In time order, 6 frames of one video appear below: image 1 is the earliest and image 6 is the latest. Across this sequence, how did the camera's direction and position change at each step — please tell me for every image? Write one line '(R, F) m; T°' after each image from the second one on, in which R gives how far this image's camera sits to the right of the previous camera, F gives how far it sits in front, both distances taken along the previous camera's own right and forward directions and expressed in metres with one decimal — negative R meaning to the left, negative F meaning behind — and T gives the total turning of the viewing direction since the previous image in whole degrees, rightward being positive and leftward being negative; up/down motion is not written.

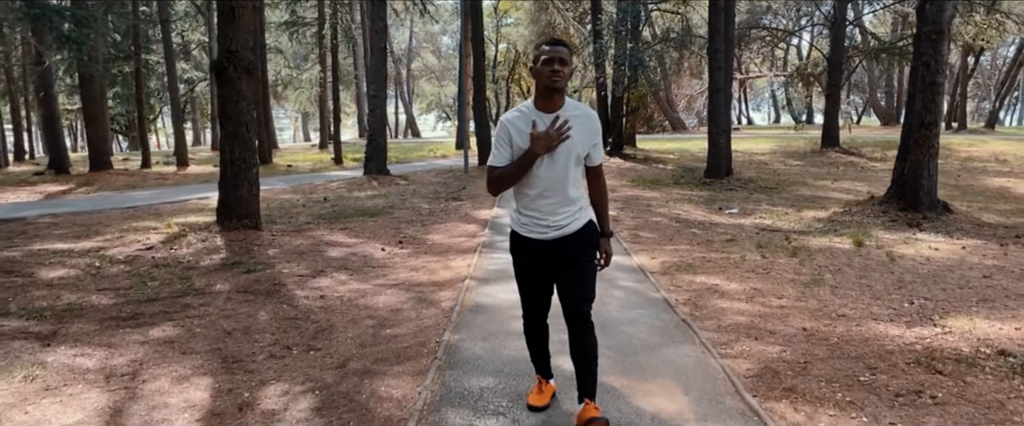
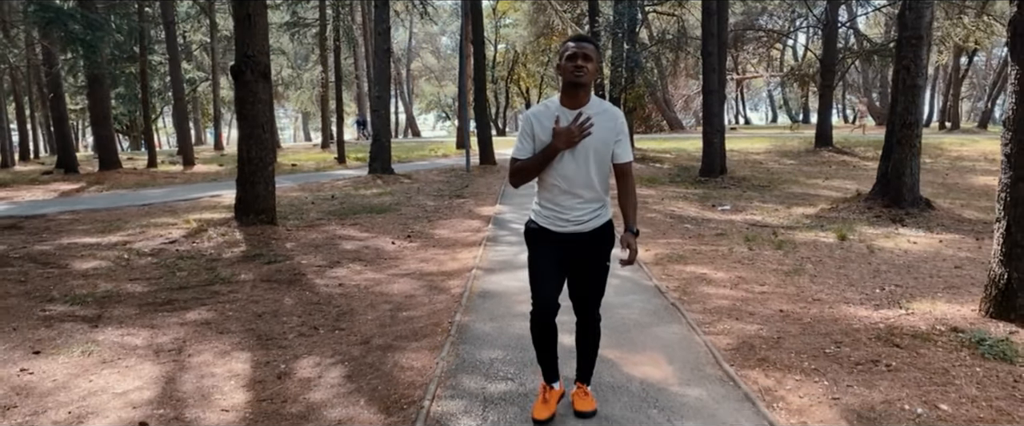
(-0.1, -0.5) m; 0°
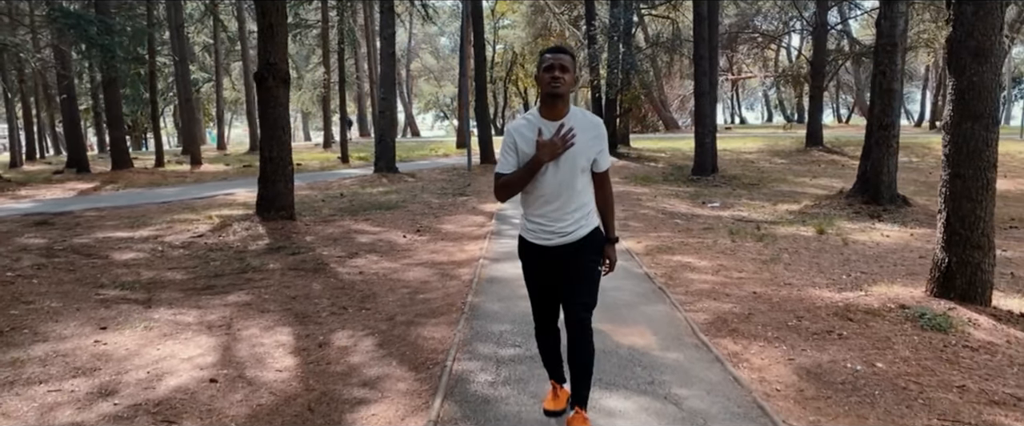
(-0.1, -0.8) m; 0°
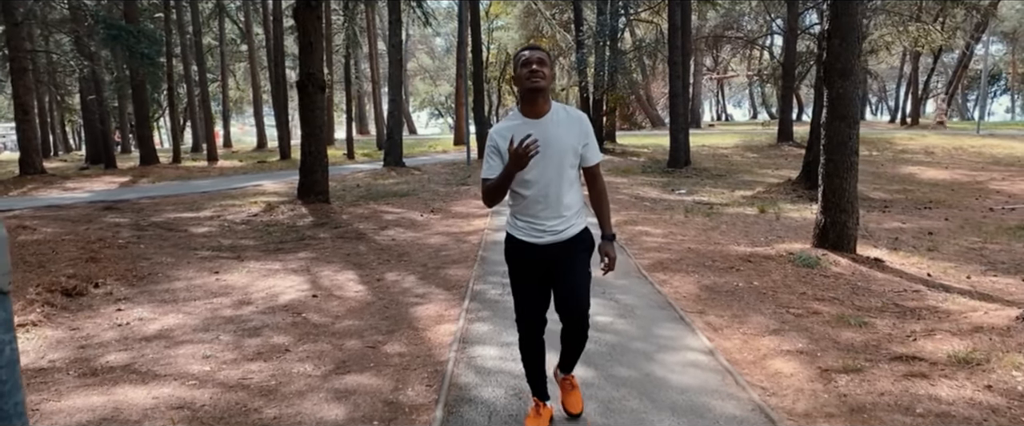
(-0.1, -2.3) m; +1°
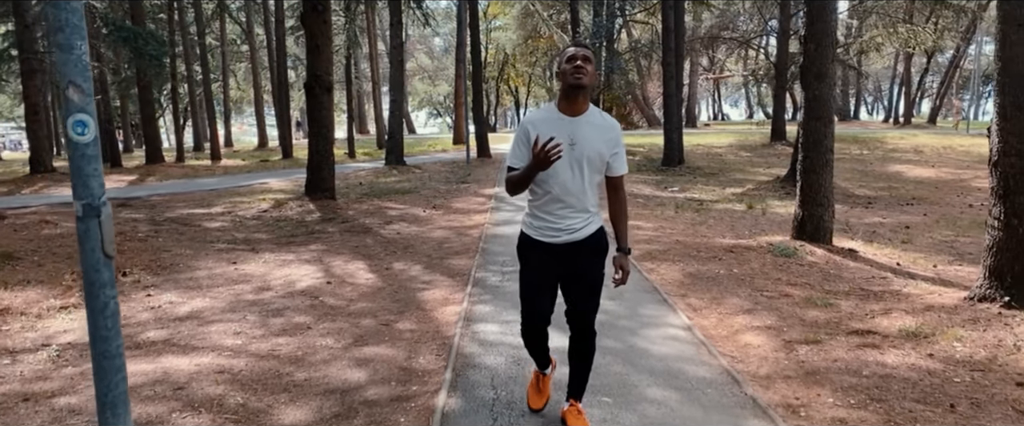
(0.0, -0.6) m; 0°
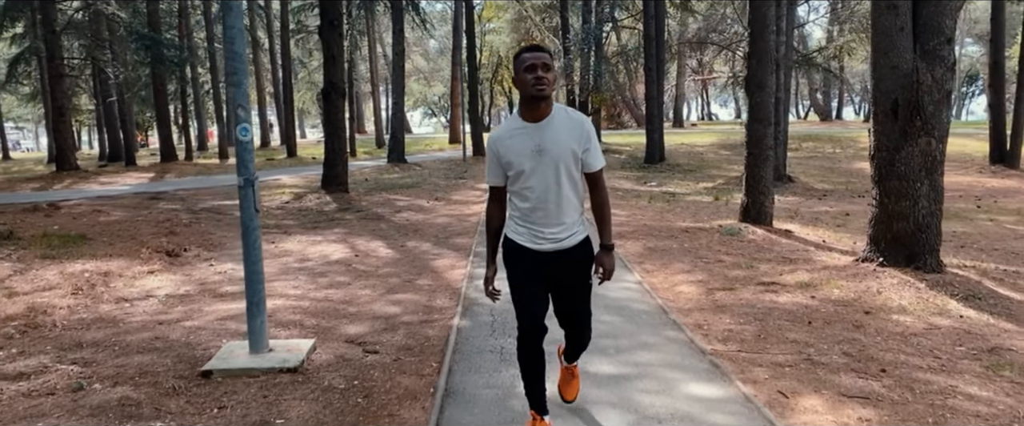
(0.0, -1.7) m; +1°
